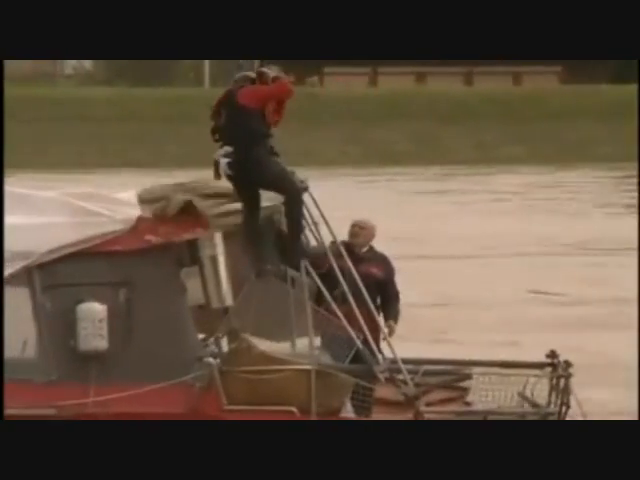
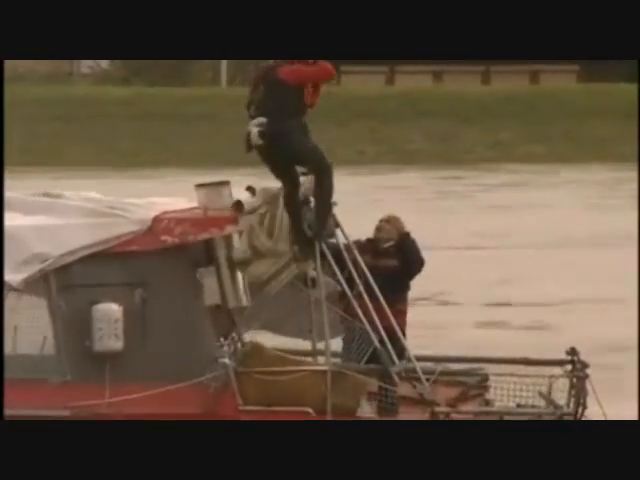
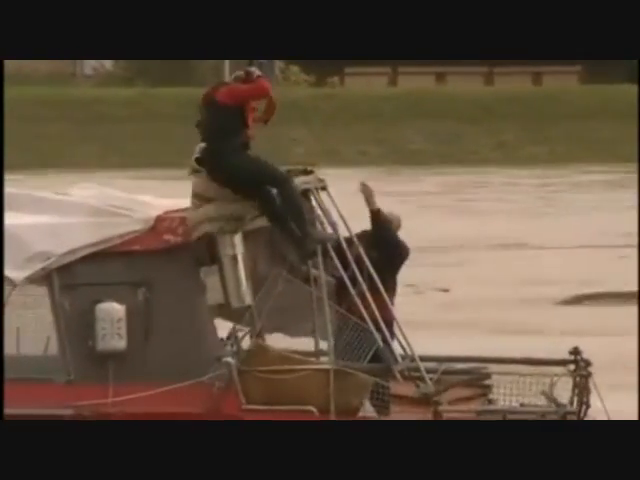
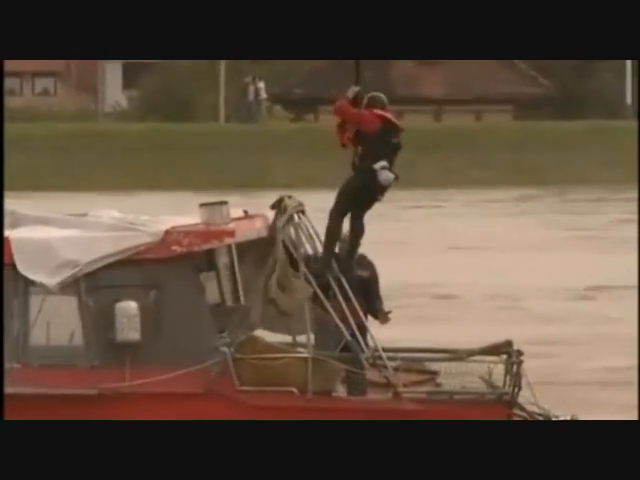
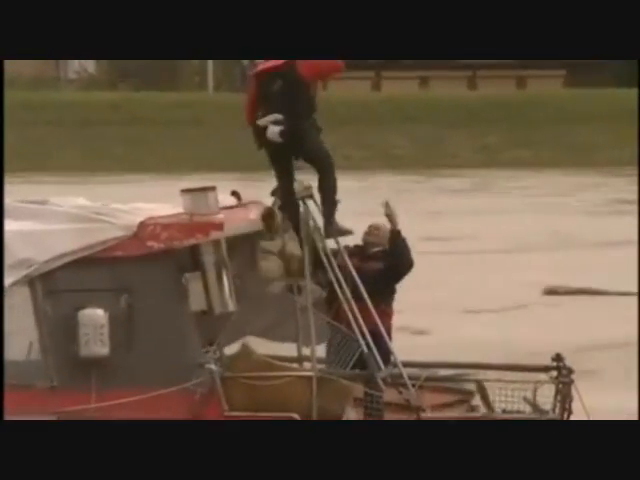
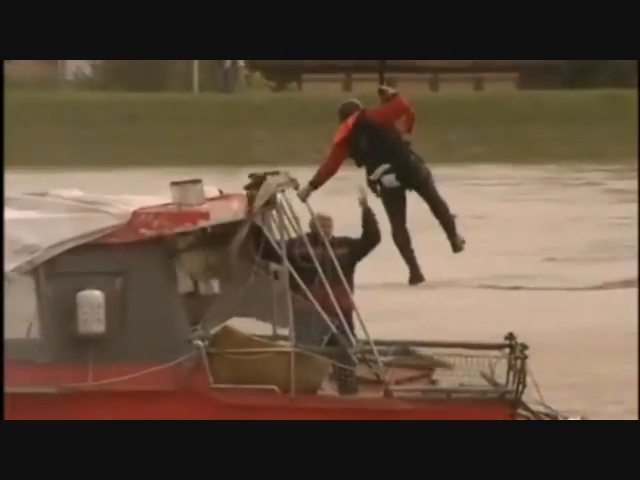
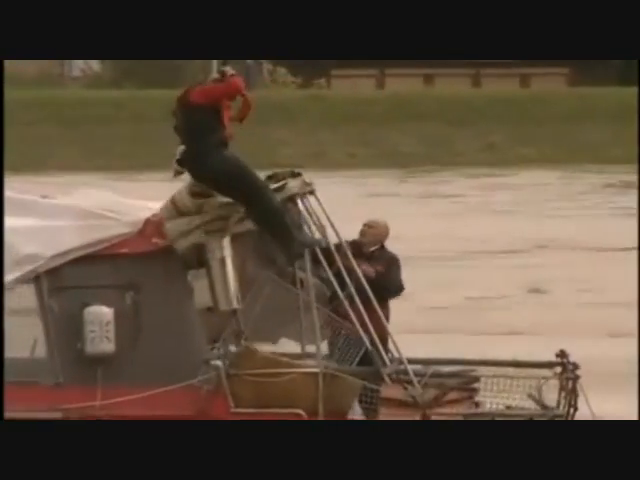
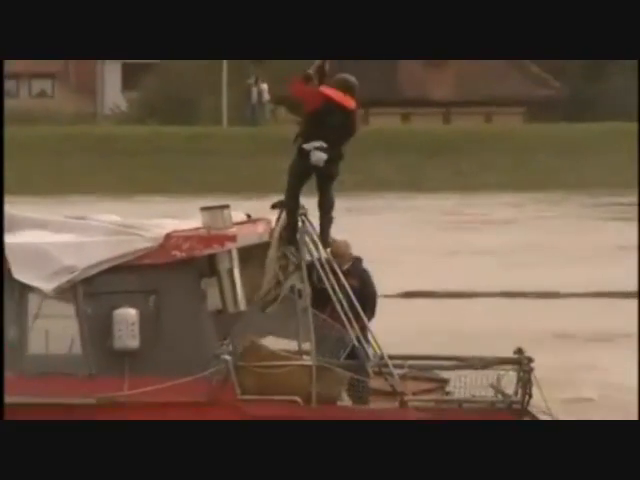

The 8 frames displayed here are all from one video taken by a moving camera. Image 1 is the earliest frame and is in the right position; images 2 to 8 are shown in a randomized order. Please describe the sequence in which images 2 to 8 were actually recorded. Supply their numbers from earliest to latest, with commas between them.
7, 3, 2, 5, 8, 4, 6
